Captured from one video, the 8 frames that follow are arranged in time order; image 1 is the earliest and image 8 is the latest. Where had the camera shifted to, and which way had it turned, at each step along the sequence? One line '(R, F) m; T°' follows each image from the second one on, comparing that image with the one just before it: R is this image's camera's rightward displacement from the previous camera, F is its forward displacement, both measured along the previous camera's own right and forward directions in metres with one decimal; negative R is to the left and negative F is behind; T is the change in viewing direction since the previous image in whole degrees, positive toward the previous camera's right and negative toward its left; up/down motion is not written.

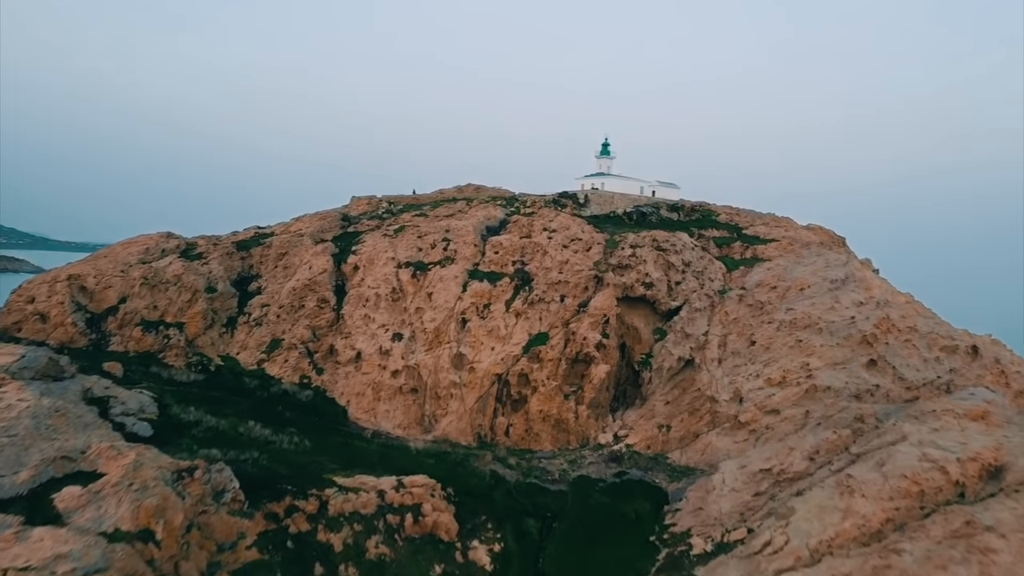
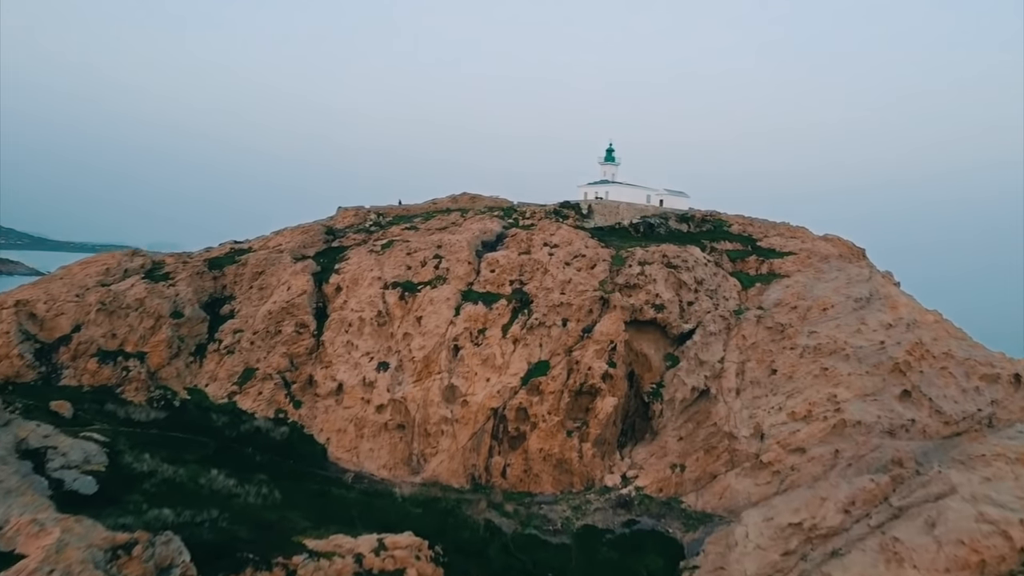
(+0.1, +2.5) m; 0°
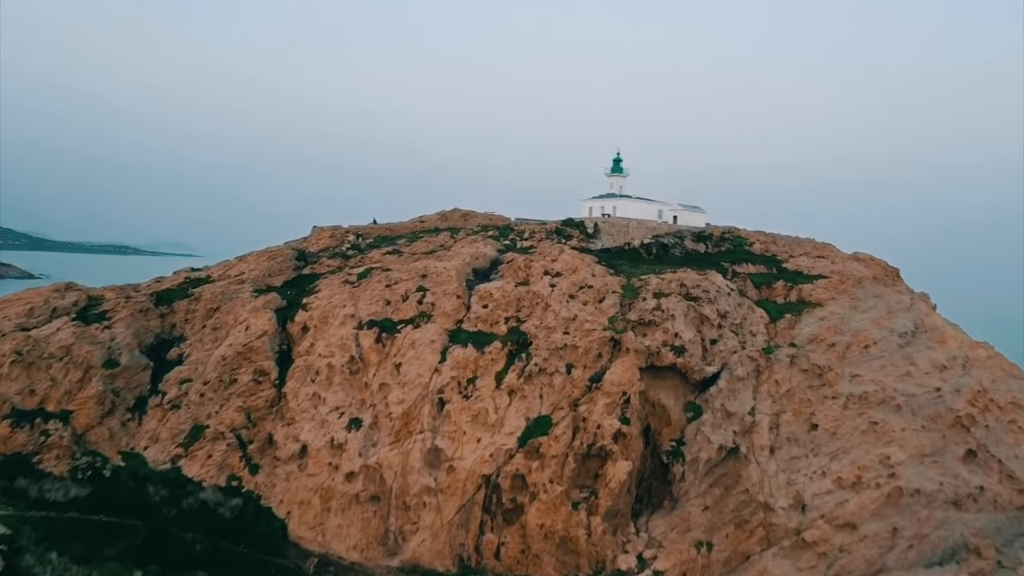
(+0.1, +3.8) m; 0°
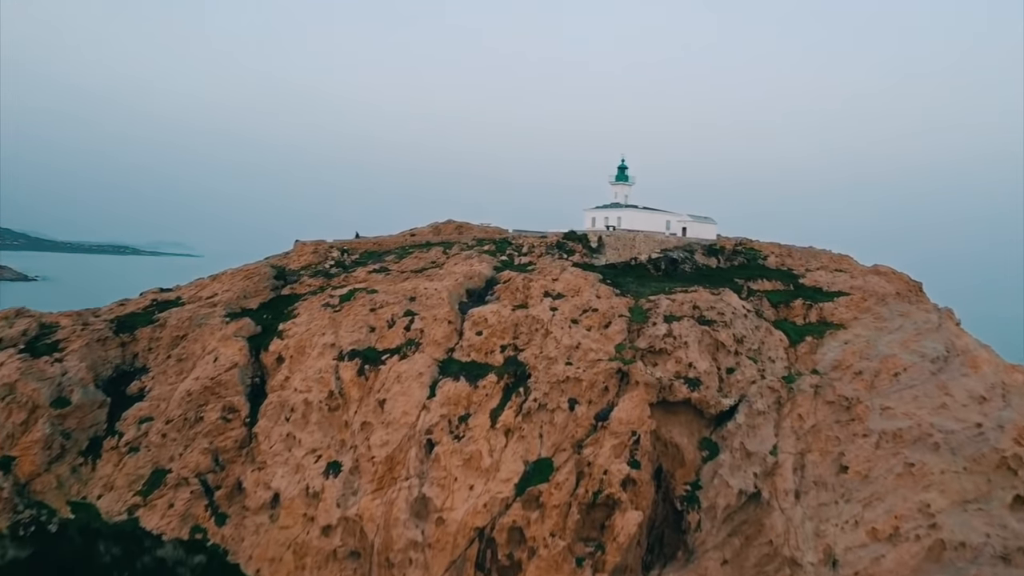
(+0.1, +2.2) m; 0°
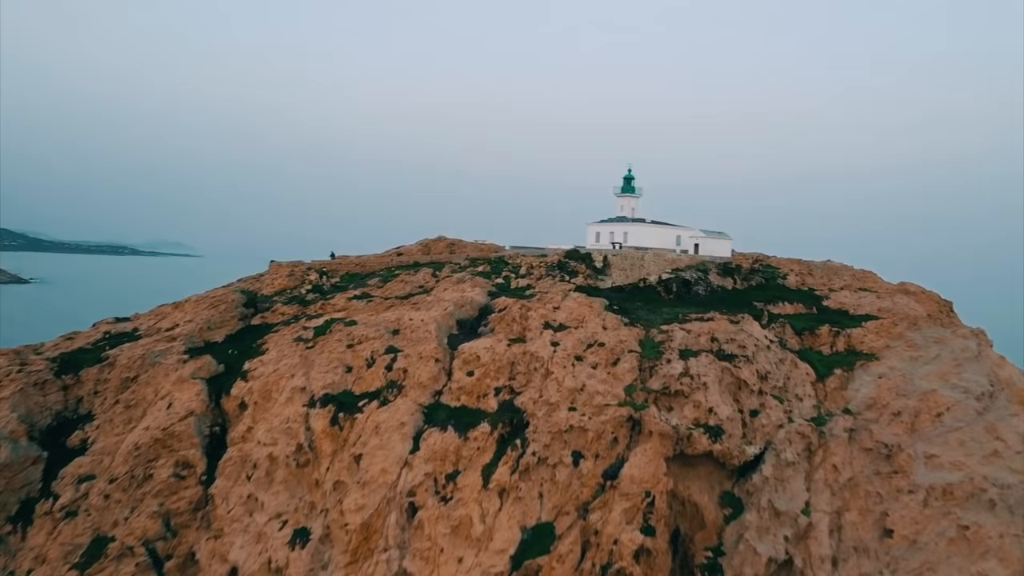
(+0.1, +2.5) m; 0°
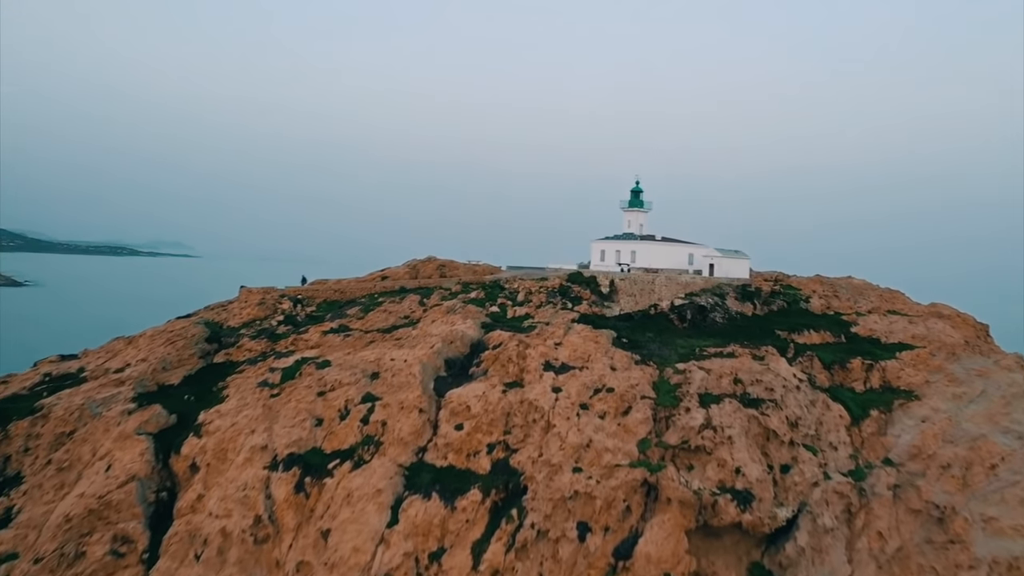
(+0.1, +2.5) m; 0°
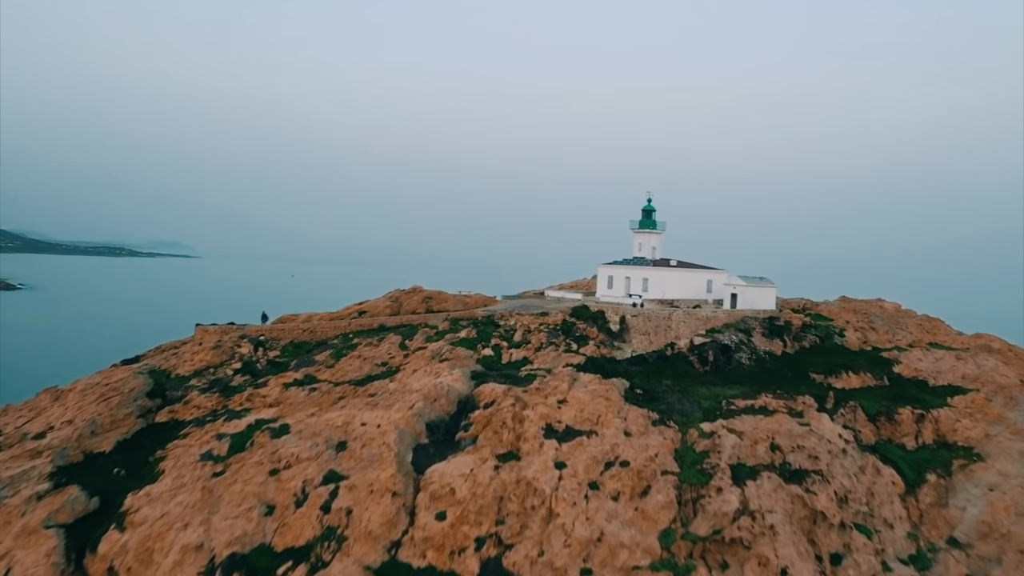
(+0.1, +3.0) m; 0°
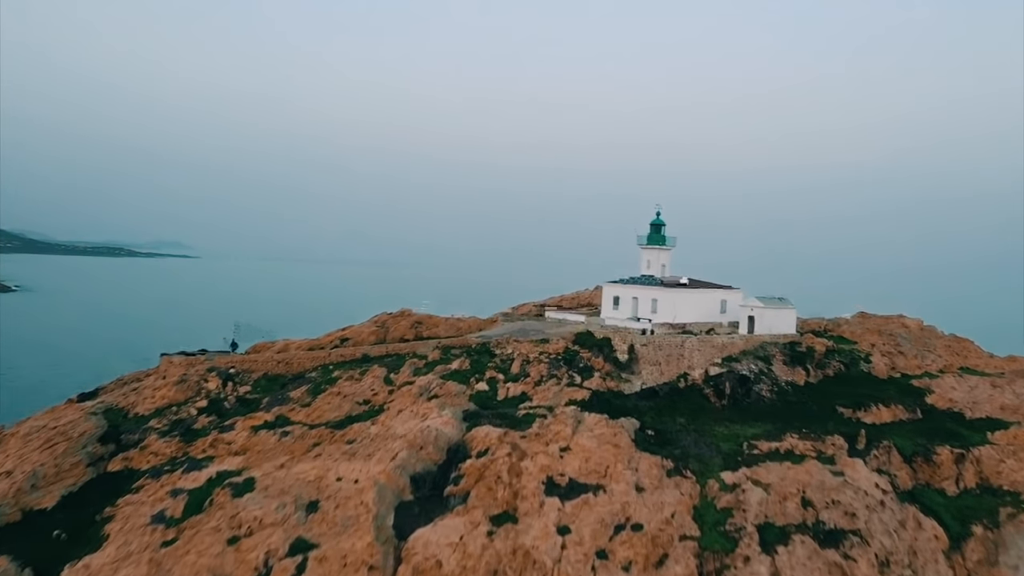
(+0.1, +1.9) m; 0°
